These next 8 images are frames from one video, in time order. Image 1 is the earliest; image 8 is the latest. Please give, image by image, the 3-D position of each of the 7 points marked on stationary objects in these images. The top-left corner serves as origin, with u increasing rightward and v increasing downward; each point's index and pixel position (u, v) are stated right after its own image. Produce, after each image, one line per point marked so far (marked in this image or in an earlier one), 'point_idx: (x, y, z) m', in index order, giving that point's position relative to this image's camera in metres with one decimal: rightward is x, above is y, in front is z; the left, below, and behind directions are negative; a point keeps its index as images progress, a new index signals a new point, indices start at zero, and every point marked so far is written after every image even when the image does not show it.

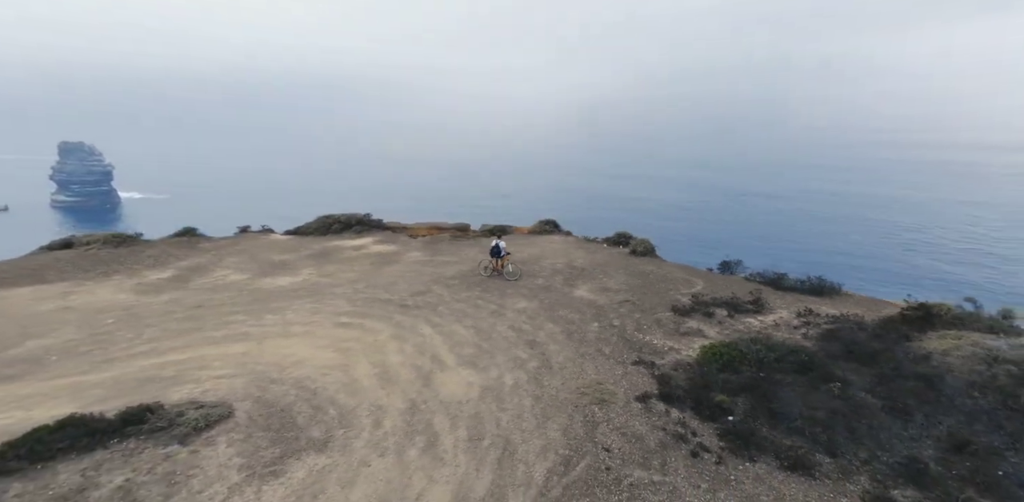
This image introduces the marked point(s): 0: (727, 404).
0: (+6.1, -4.4, +12.9) m
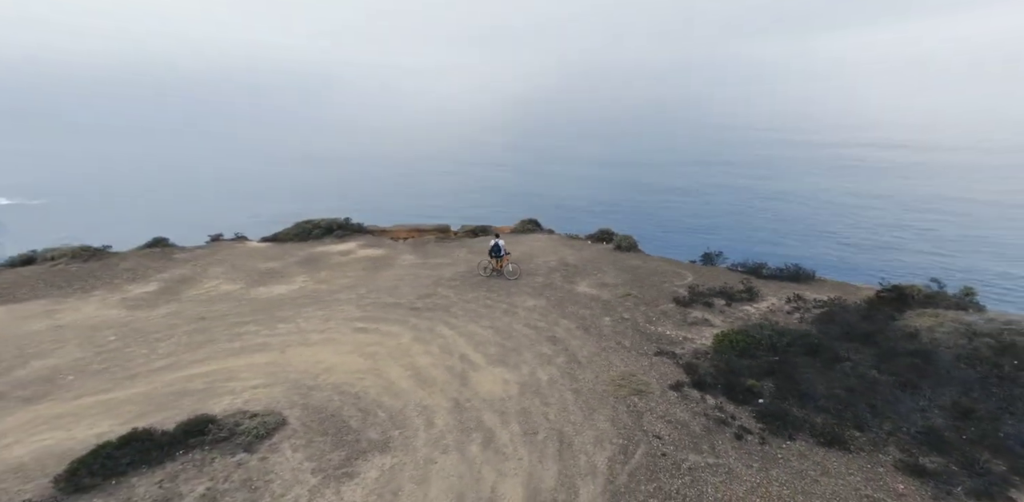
0: (+7.2, -4.1, +13.4) m
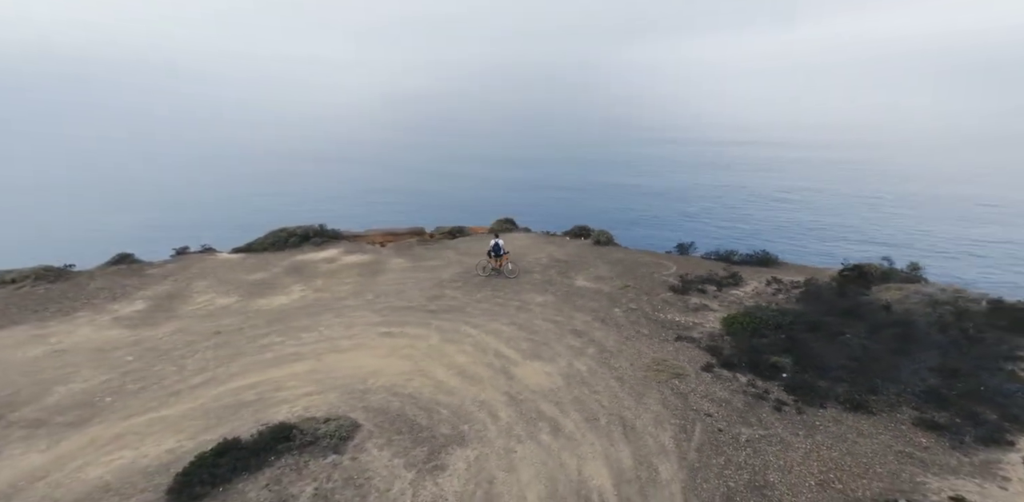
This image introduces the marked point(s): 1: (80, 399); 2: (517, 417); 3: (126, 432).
0: (+8.4, -3.6, +14.4) m
1: (-10.3, -3.6, +11.1) m
2: (+0.1, -4.0, +10.7) m
3: (-8.2, -3.9, +9.9) m
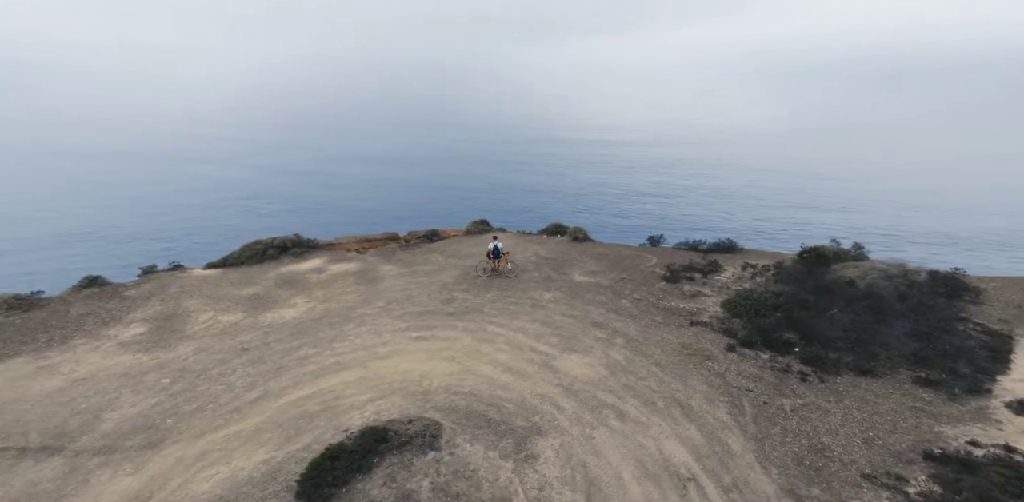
0: (+9.6, -3.1, +15.9) m
1: (-8.6, -4.1, +10.7) m
2: (+1.8, -3.9, +11.4) m
3: (-6.4, -4.3, +9.8) m
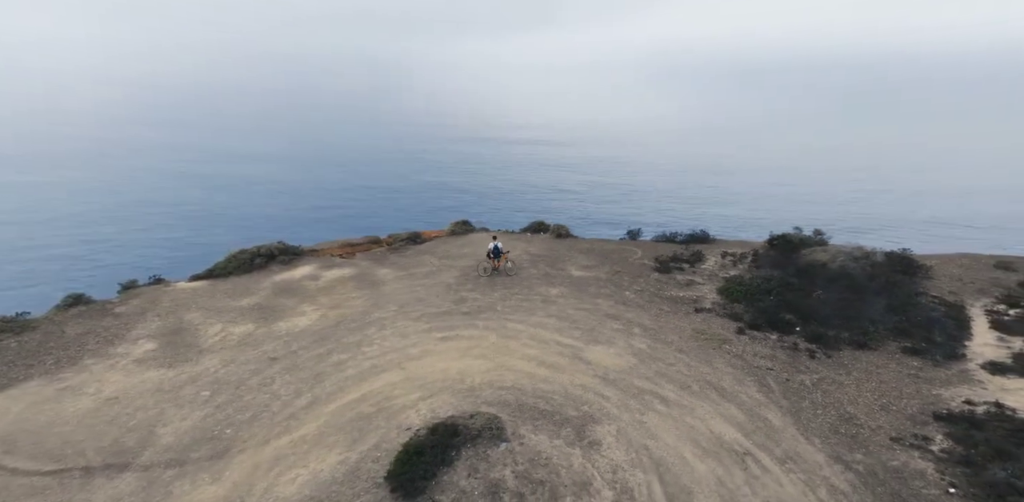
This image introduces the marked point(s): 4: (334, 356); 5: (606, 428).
0: (+10.5, -2.7, +17.3) m
1: (-7.3, -4.4, +10.8) m
2: (+3.0, -3.8, +12.2) m
3: (-5.0, -4.5, +10.0) m
4: (-6.0, -3.5, +15.4) m
5: (+2.3, -4.1, +10.3) m
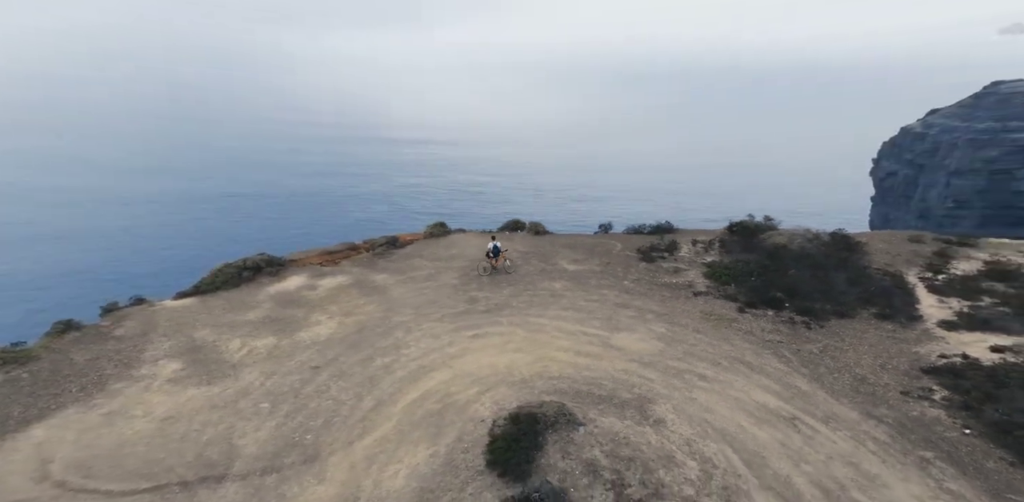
0: (+11.4, -2.0, +19.4) m
1: (-5.5, -4.8, +11.3) m
2: (+4.5, -3.6, +13.7) m
3: (-3.2, -4.8, +10.8) m
4: (-4.8, -3.8, +16.0) m
5: (+4.0, -4.0, +11.8) m
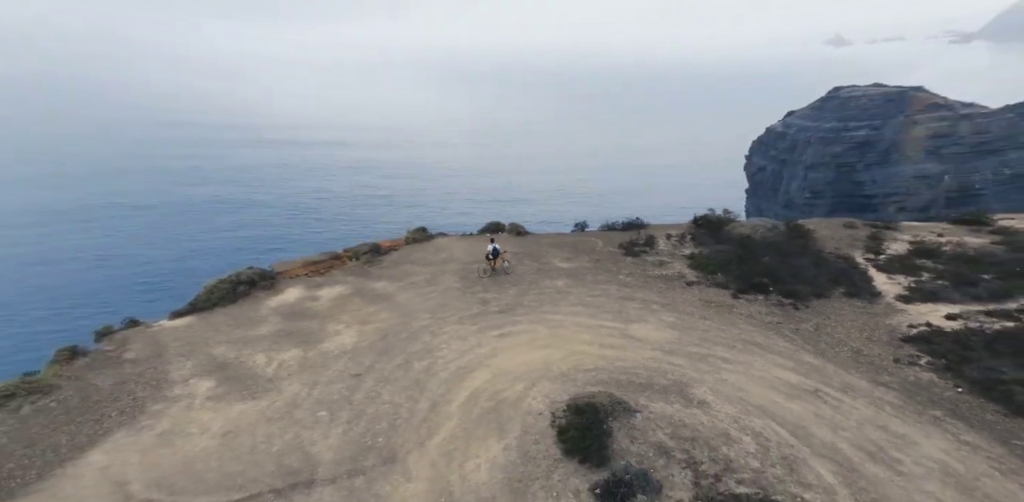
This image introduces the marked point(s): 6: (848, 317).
0: (+12.1, -1.6, +21.7) m
1: (-4.0, -5.3, +12.3) m
2: (+5.8, -3.5, +15.4) m
3: (-1.6, -5.1, +11.9) m
4: (-3.6, -4.2, +17.1) m
5: (+5.4, -4.0, +13.5) m
6: (+13.0, -2.6, +17.8) m
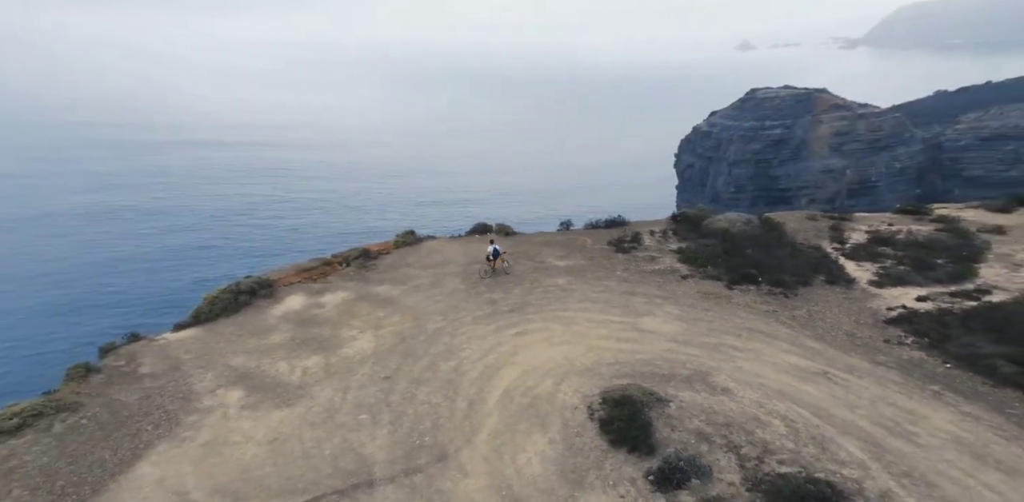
0: (+12.6, -1.3, +23.4) m
1: (-2.9, -5.6, +13.2) m
2: (+6.7, -3.5, +16.8) m
3: (-0.5, -5.3, +13.0) m
4: (-2.8, -4.5, +18.0) m
5: (+6.4, -3.9, +14.9) m
6: (+13.8, -2.3, +19.5) m
